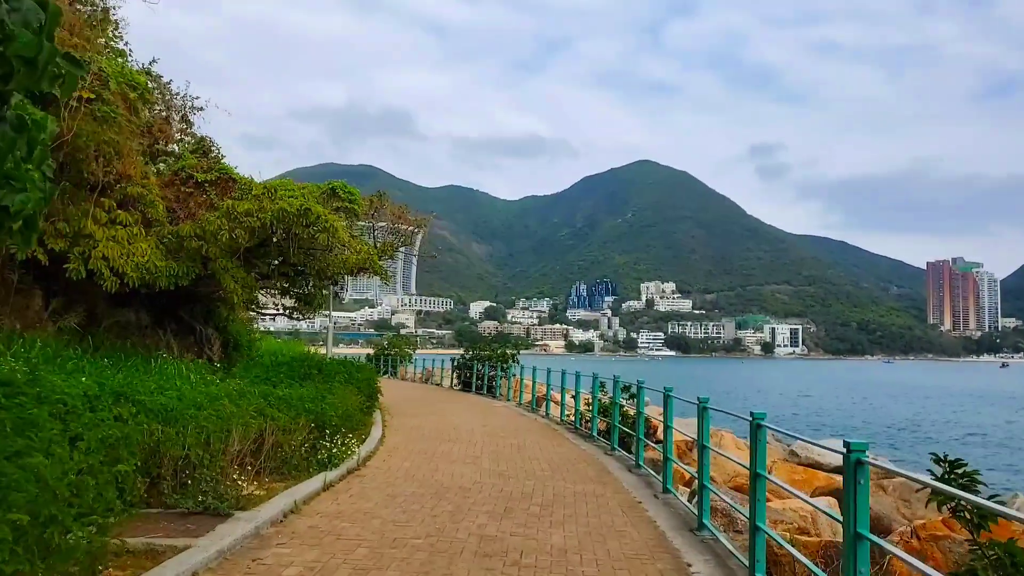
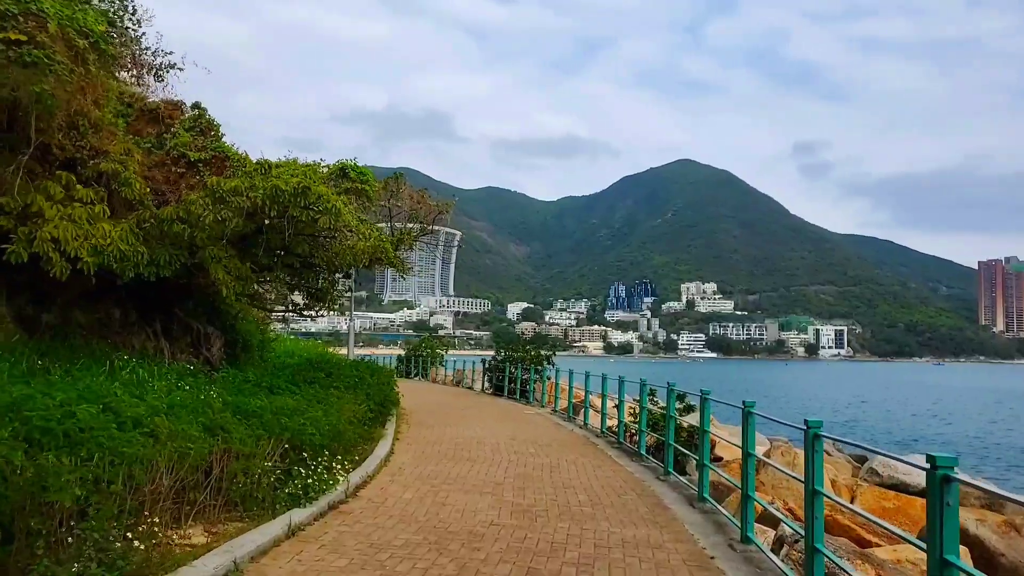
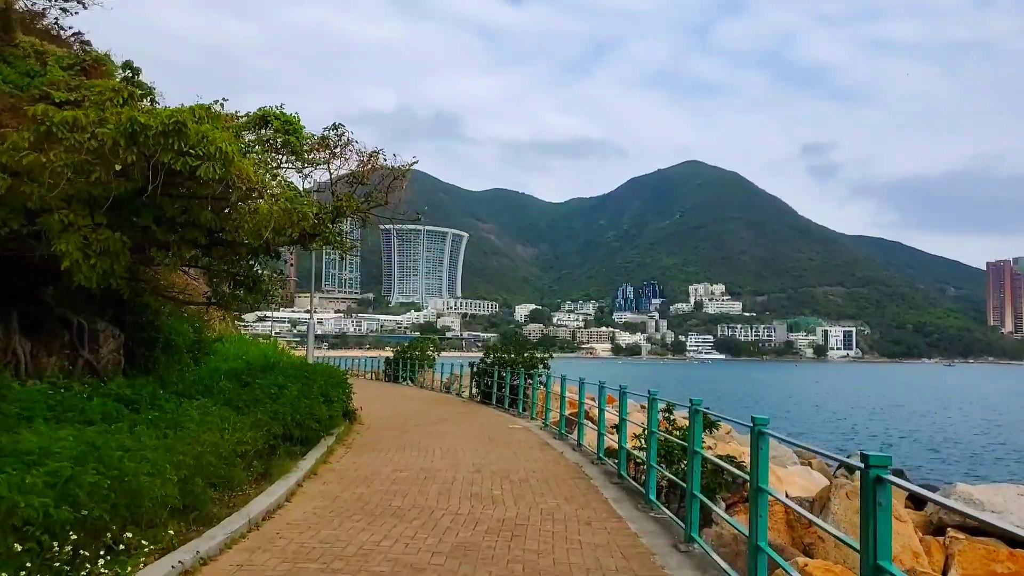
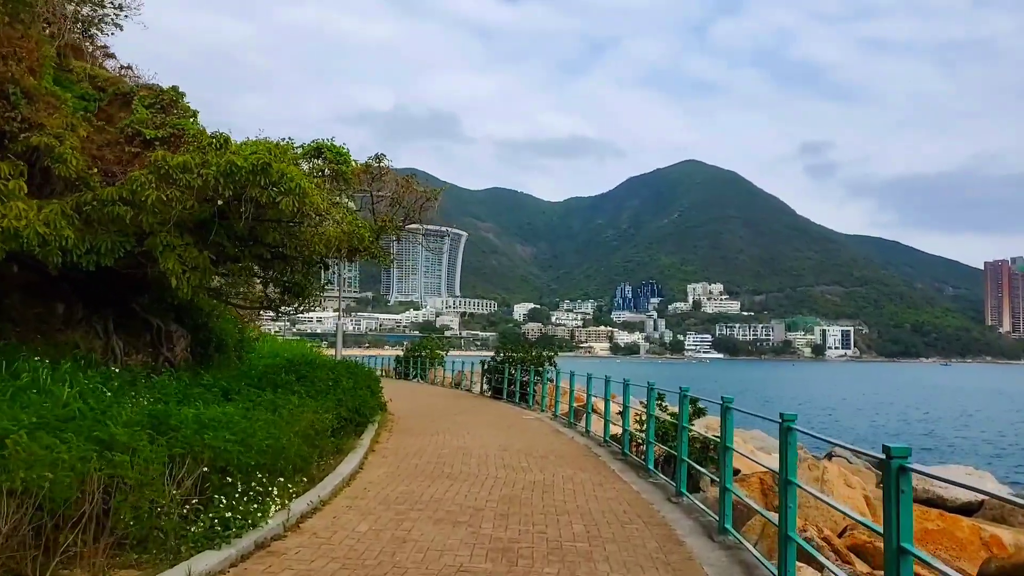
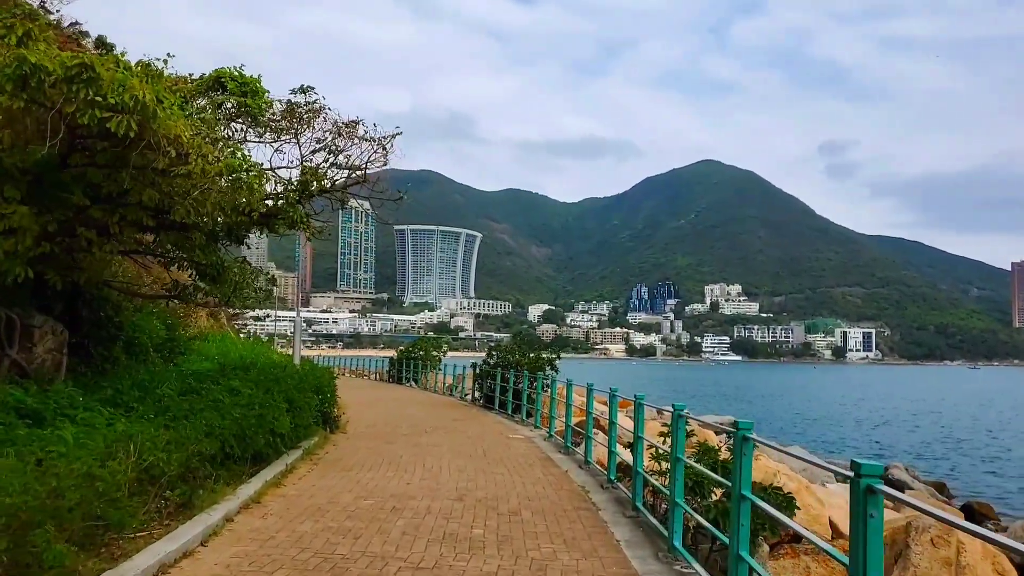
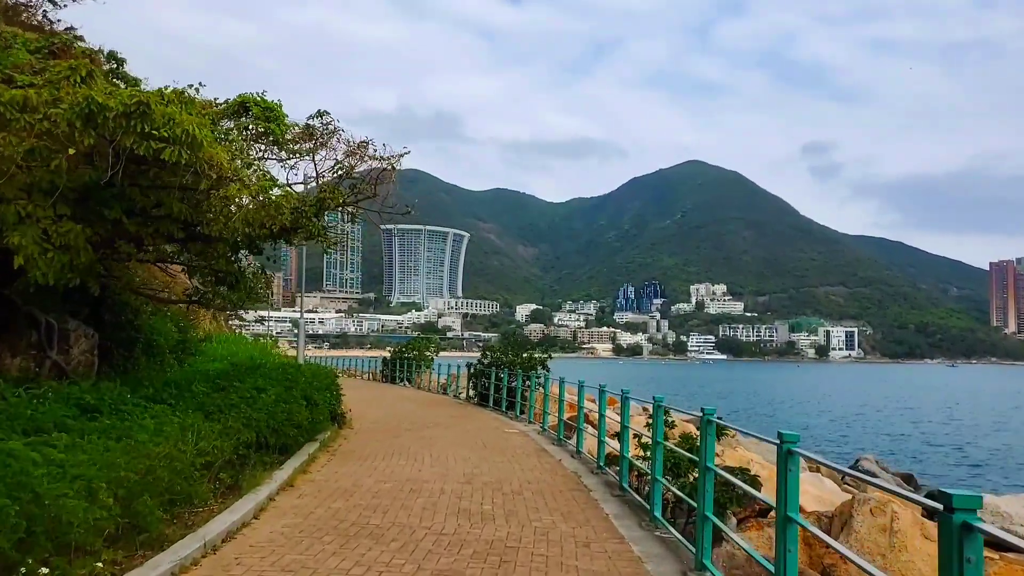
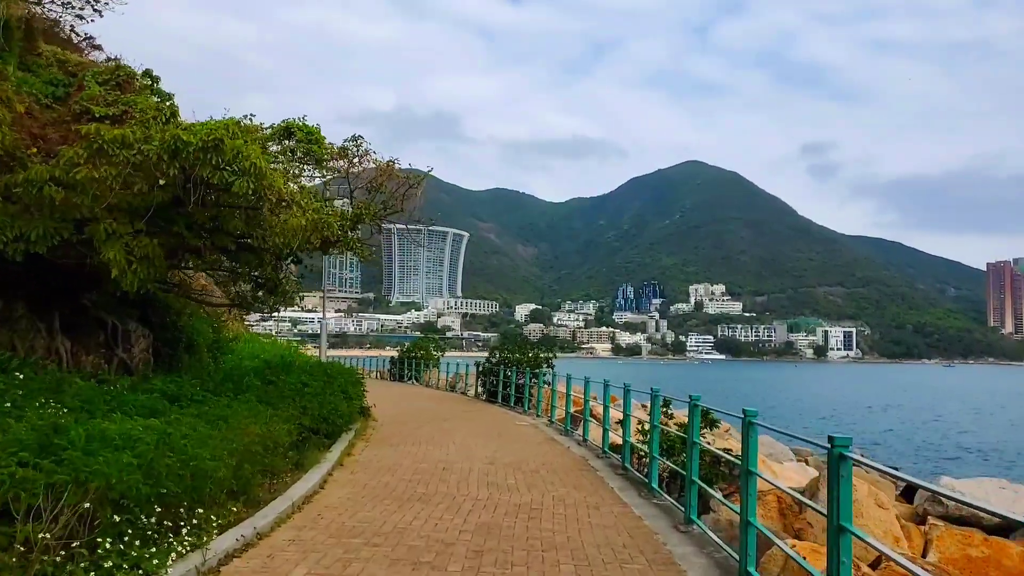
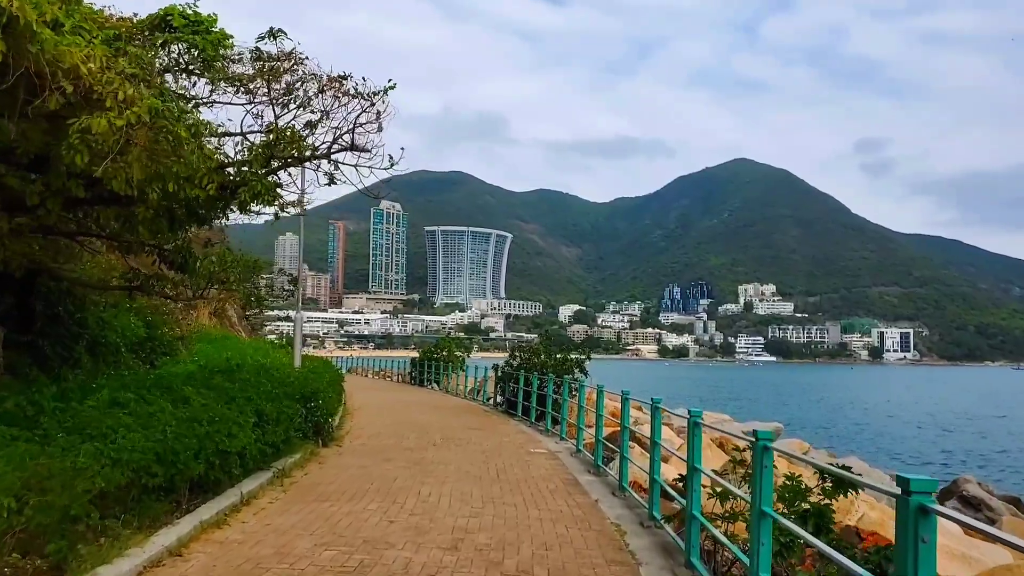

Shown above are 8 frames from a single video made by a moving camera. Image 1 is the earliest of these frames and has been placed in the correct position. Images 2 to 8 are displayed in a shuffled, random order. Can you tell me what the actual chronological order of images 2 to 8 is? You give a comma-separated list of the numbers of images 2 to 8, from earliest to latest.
2, 4, 7, 3, 6, 5, 8
